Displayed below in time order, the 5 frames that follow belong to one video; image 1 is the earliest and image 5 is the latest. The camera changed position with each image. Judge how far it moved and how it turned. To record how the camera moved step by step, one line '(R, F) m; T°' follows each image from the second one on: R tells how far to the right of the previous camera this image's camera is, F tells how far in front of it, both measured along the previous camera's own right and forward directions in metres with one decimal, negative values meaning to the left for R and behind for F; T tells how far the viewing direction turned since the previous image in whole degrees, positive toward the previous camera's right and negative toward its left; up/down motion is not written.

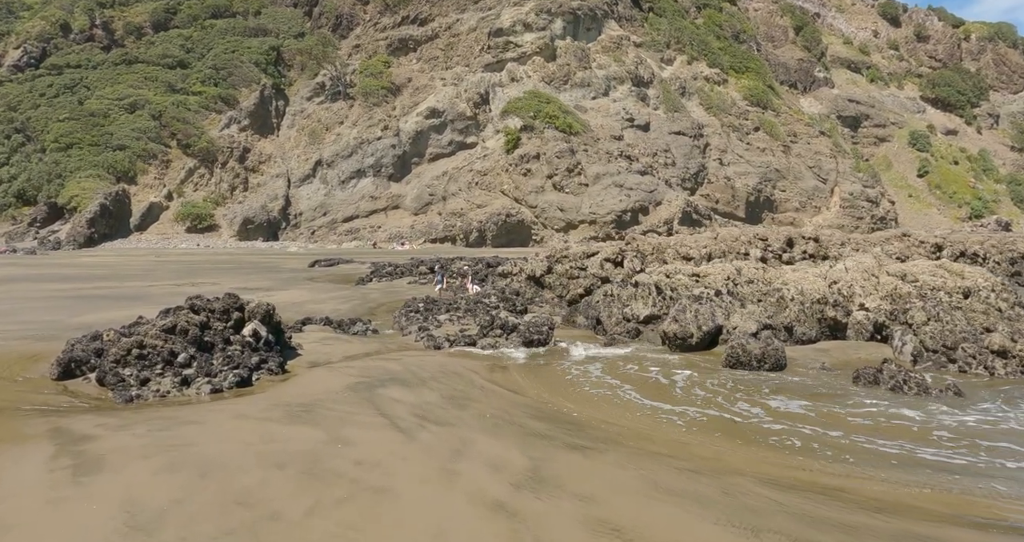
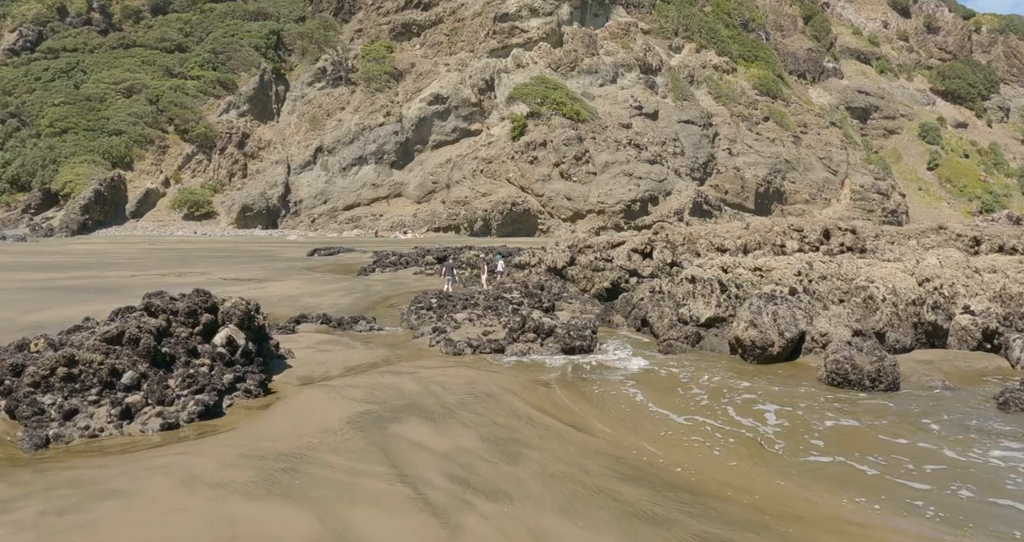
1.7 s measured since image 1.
(-0.4, +1.6) m; 0°
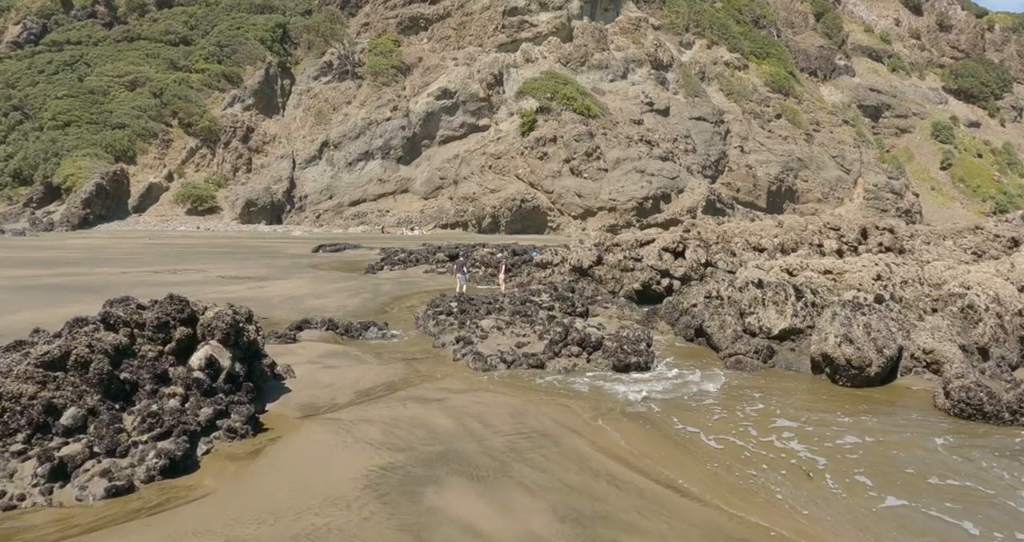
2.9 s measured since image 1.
(-0.3, +1.2) m; 0°
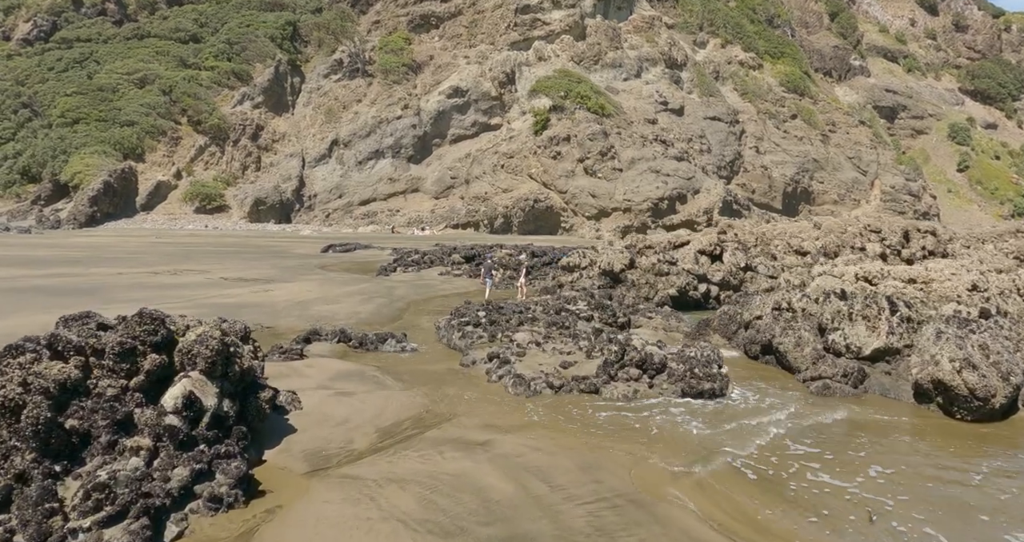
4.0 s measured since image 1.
(-0.3, +1.0) m; -1°
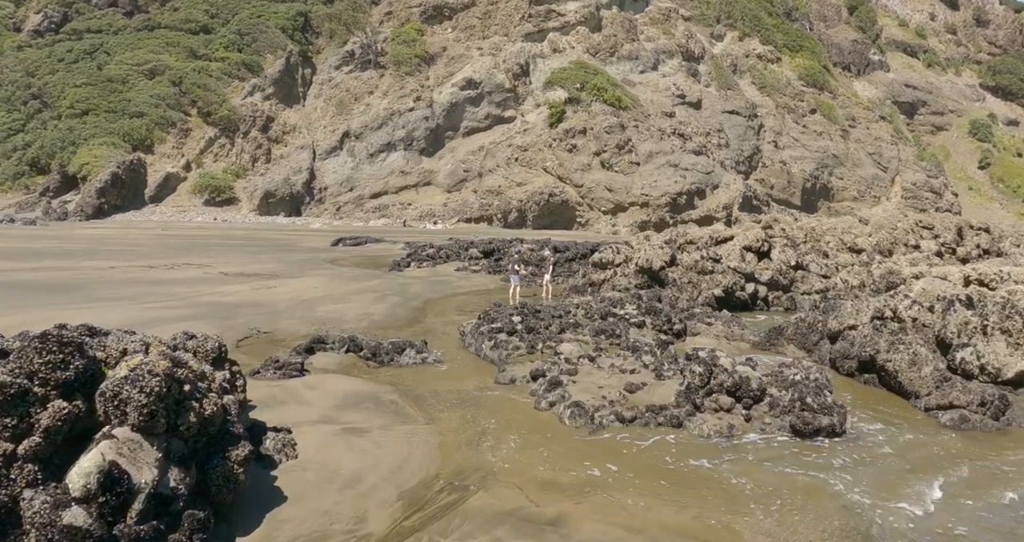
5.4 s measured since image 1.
(-0.3, +1.2) m; -1°
